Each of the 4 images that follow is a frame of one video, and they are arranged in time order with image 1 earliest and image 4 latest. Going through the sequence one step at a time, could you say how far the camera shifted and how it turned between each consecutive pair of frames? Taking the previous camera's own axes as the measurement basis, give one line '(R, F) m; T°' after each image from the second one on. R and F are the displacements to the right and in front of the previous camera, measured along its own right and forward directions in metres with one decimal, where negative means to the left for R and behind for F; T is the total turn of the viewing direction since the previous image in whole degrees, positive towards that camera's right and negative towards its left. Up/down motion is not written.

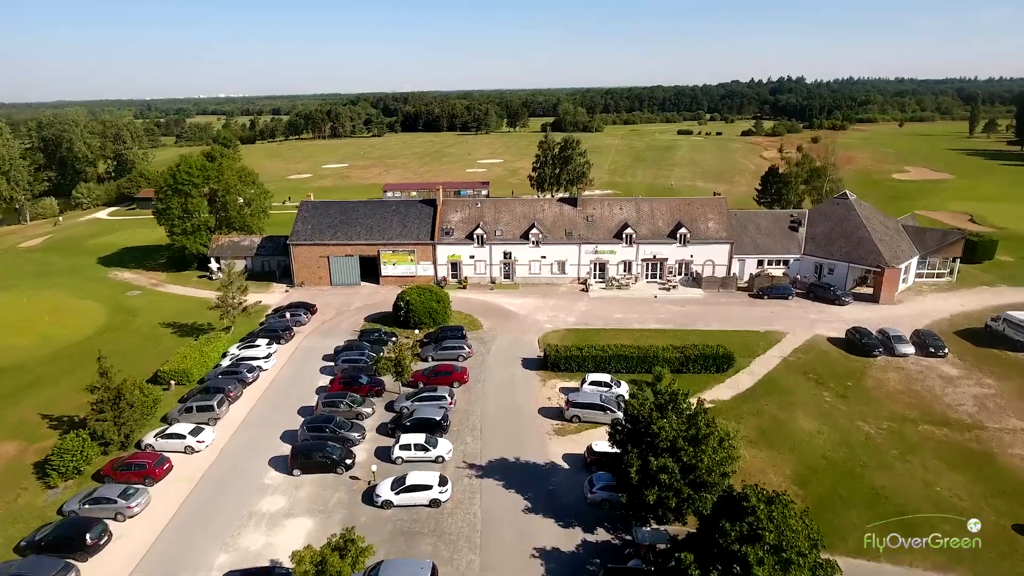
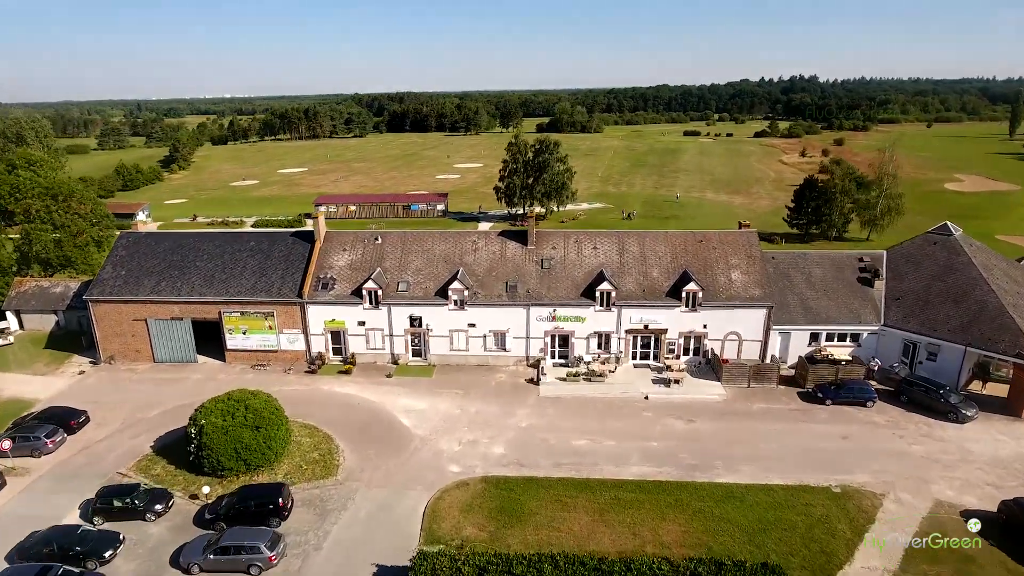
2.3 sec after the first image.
(+5.5, +21.0) m; -1°
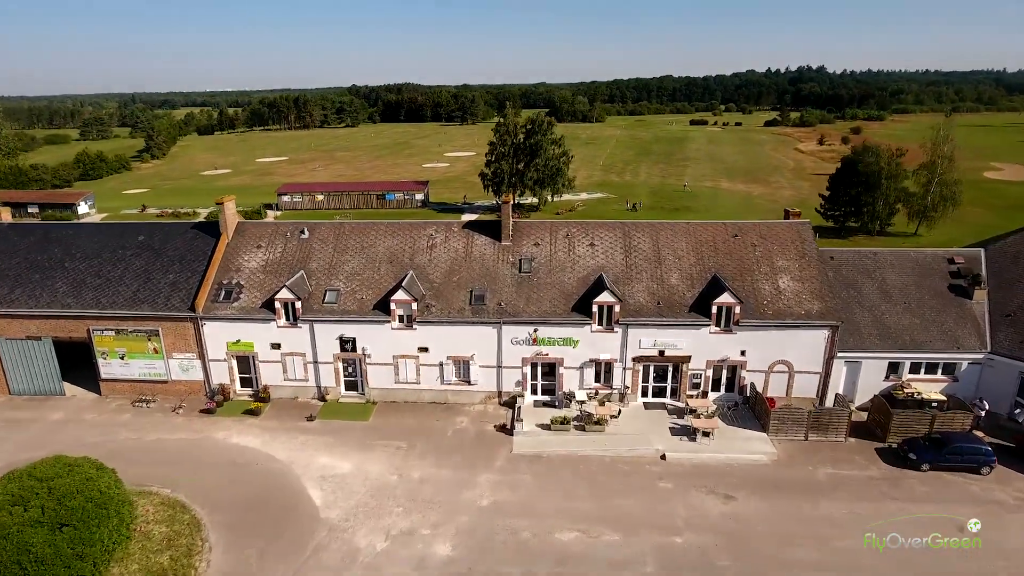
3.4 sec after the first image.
(+1.5, +9.8) m; 0°
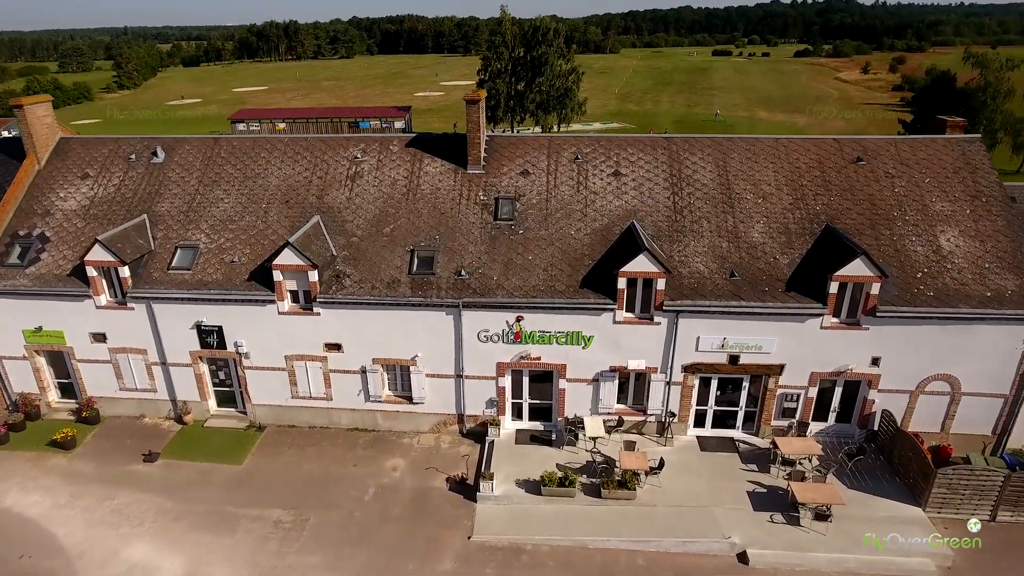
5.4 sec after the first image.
(+1.0, +11.0) m; -1°
